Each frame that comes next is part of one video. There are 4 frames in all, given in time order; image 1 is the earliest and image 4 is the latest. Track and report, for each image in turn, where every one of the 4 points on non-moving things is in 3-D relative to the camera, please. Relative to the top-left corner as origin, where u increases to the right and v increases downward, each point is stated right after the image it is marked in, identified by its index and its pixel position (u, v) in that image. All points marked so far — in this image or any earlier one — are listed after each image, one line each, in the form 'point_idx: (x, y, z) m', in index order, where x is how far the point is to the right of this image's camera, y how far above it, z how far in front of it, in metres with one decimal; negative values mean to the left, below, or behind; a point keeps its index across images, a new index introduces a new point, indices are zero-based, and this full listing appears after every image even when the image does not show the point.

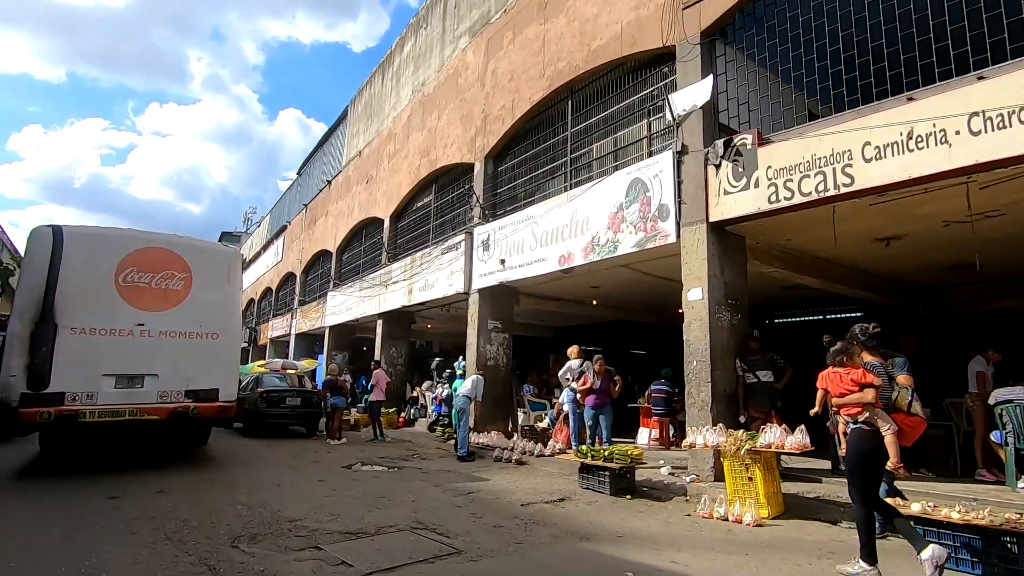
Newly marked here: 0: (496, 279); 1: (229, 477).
0: (-0.4, +0.2, +11.8) m
1: (-4.3, -2.8, +8.3) m
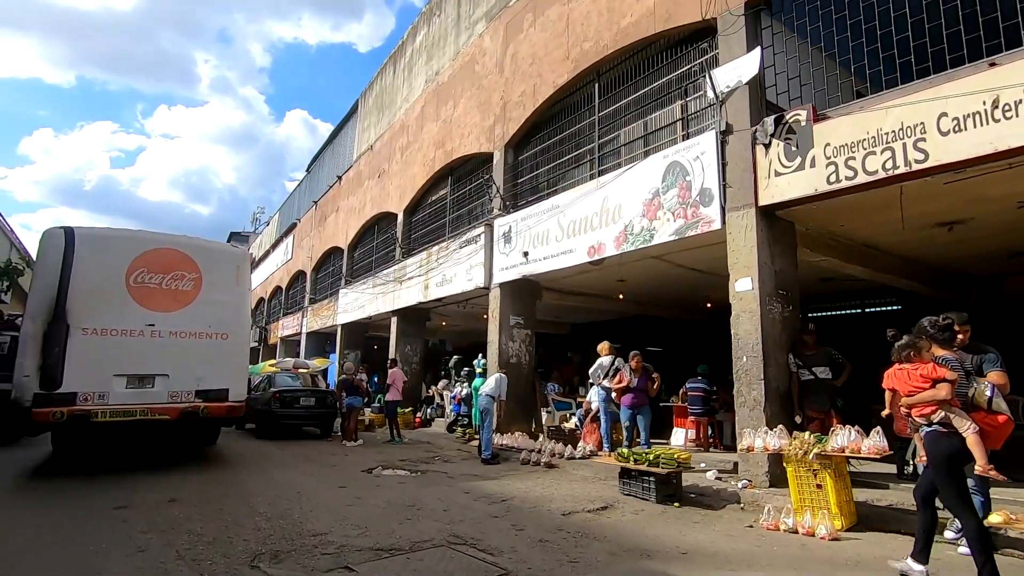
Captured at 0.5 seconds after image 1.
0: (+0.1, +0.3, +11.3) m
1: (-3.8, -2.7, +7.8) m
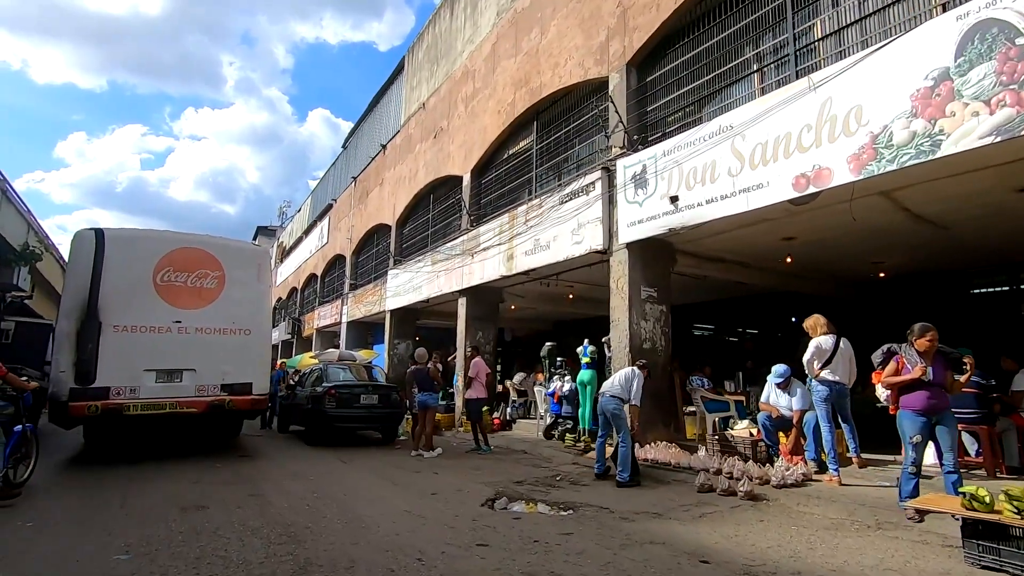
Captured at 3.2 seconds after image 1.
0: (+2.3, +1.0, +8.3) m
1: (-1.8, -2.2, +5.0) m
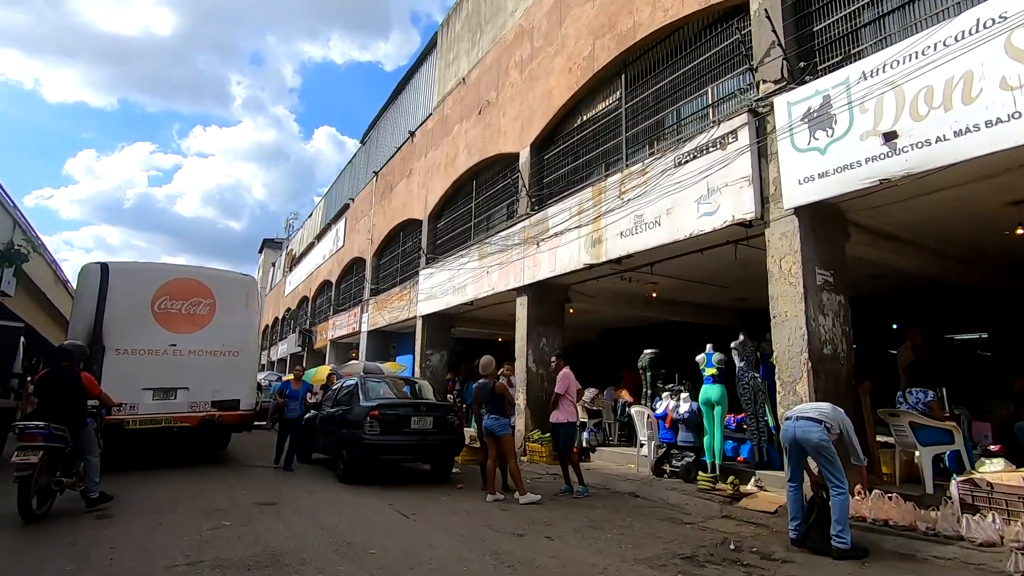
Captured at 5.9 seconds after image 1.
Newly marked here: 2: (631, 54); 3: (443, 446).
0: (+3.7, +1.2, +5.8) m
1: (-0.4, -1.8, +2.5) m
2: (+2.2, +4.1, +9.5) m
3: (-1.1, -2.5, +8.6) m
